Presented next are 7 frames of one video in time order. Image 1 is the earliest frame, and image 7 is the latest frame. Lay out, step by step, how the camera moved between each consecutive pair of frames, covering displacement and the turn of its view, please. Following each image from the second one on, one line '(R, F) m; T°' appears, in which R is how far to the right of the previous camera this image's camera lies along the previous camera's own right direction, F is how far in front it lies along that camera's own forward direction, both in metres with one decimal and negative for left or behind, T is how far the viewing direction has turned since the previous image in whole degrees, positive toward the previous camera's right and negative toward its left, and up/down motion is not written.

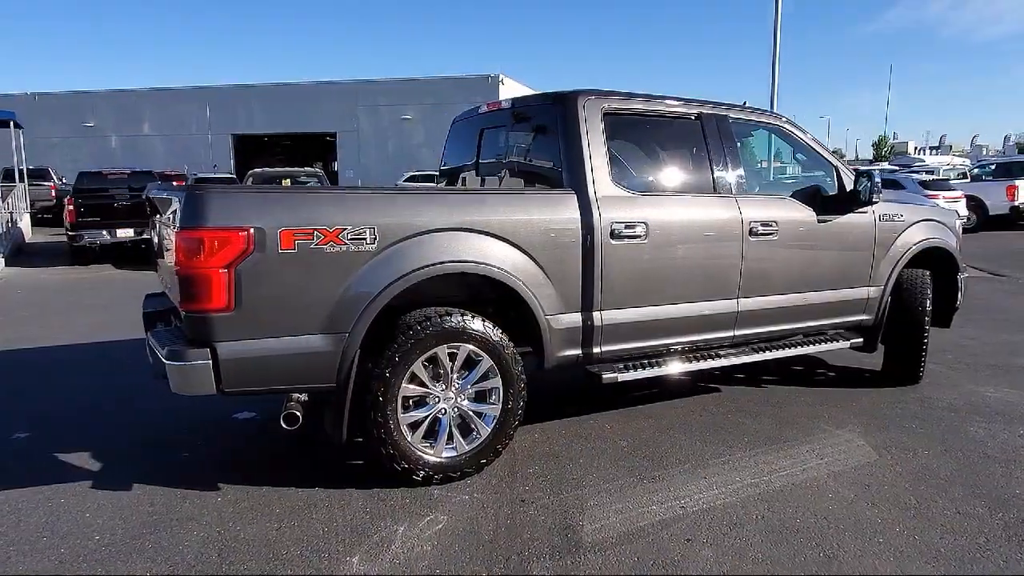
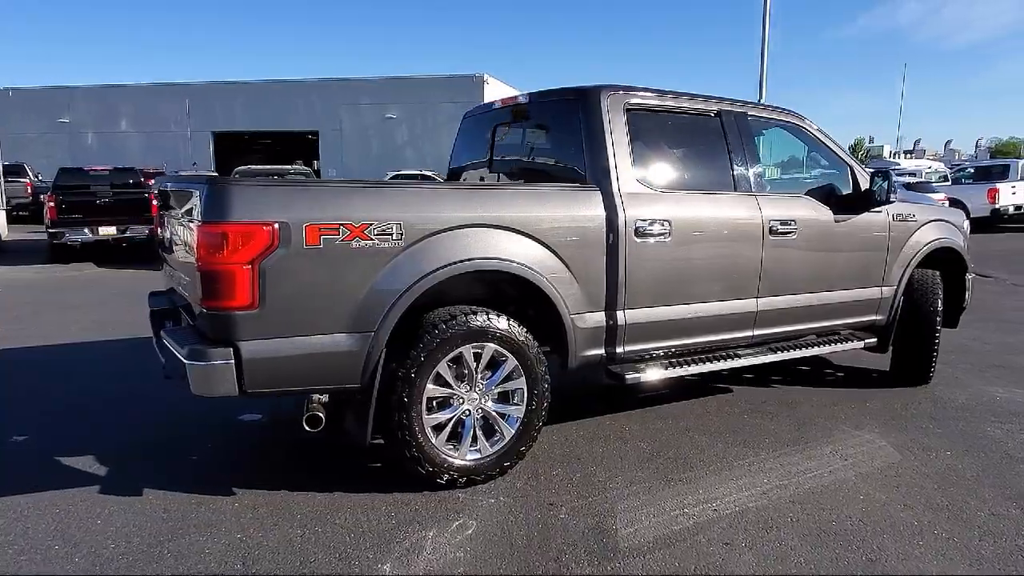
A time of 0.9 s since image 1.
(-0.3, +0.1) m; +2°
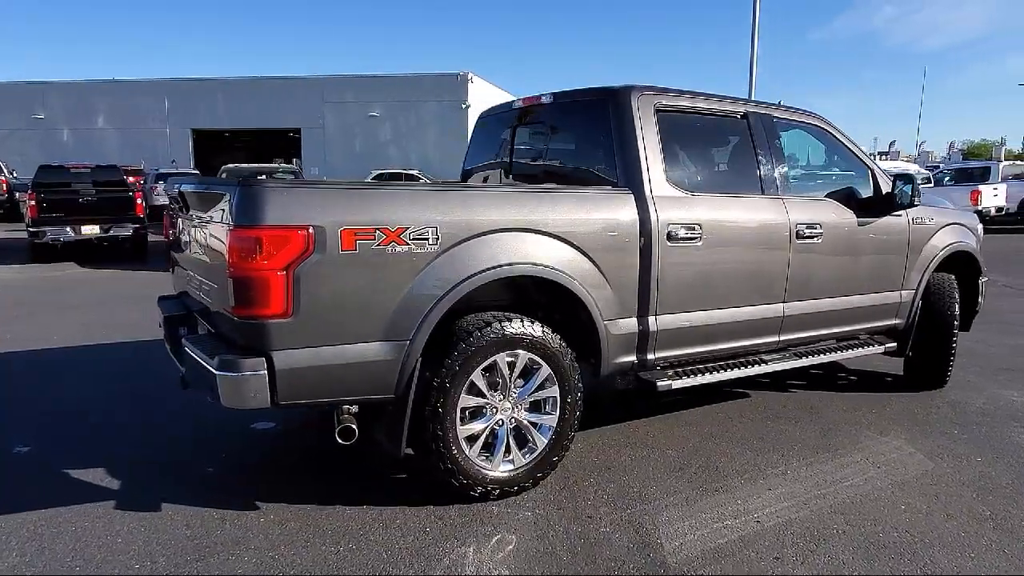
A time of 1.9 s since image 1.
(-0.3, +0.1) m; +2°
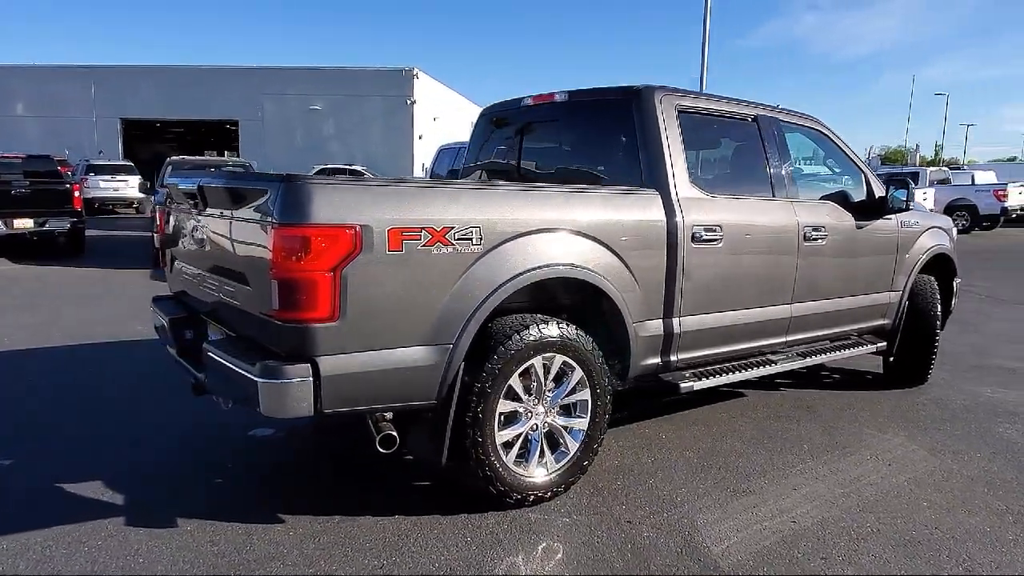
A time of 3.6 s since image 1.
(-0.5, +0.1) m; +5°
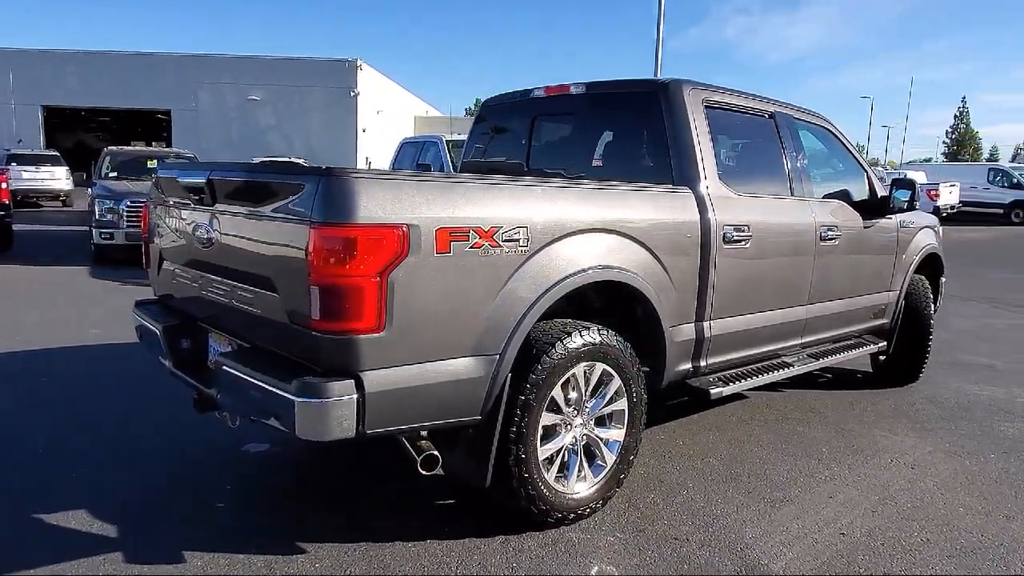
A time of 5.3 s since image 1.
(-0.5, +0.3) m; +5°
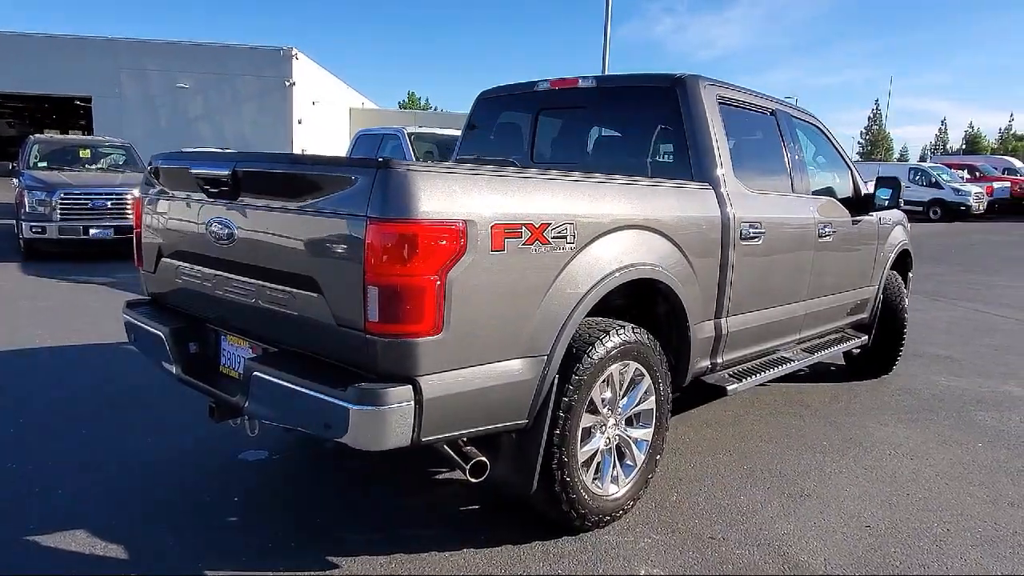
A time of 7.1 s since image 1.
(-0.5, +0.1) m; +5°
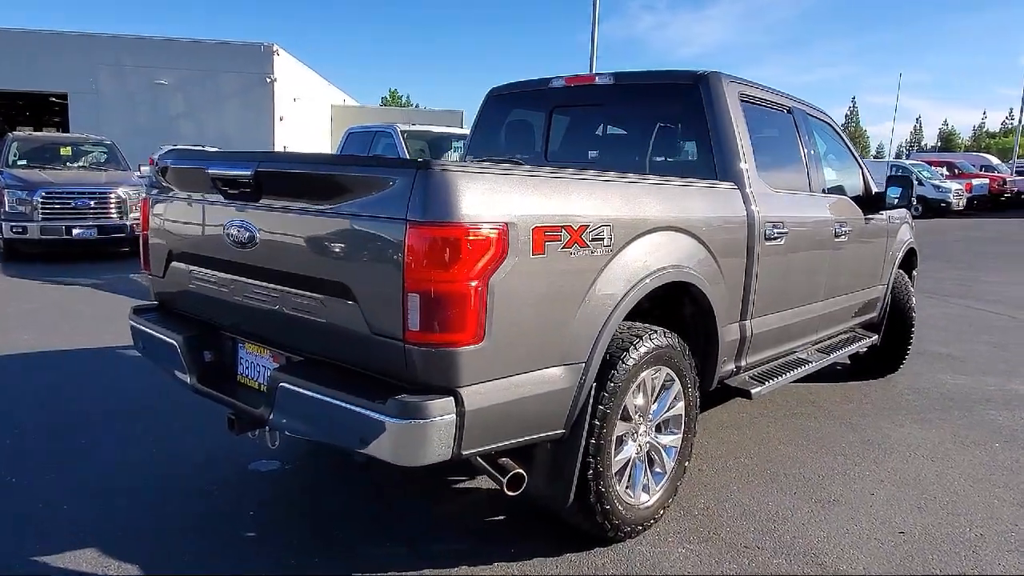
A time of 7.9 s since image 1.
(-0.2, +0.1) m; +2°
